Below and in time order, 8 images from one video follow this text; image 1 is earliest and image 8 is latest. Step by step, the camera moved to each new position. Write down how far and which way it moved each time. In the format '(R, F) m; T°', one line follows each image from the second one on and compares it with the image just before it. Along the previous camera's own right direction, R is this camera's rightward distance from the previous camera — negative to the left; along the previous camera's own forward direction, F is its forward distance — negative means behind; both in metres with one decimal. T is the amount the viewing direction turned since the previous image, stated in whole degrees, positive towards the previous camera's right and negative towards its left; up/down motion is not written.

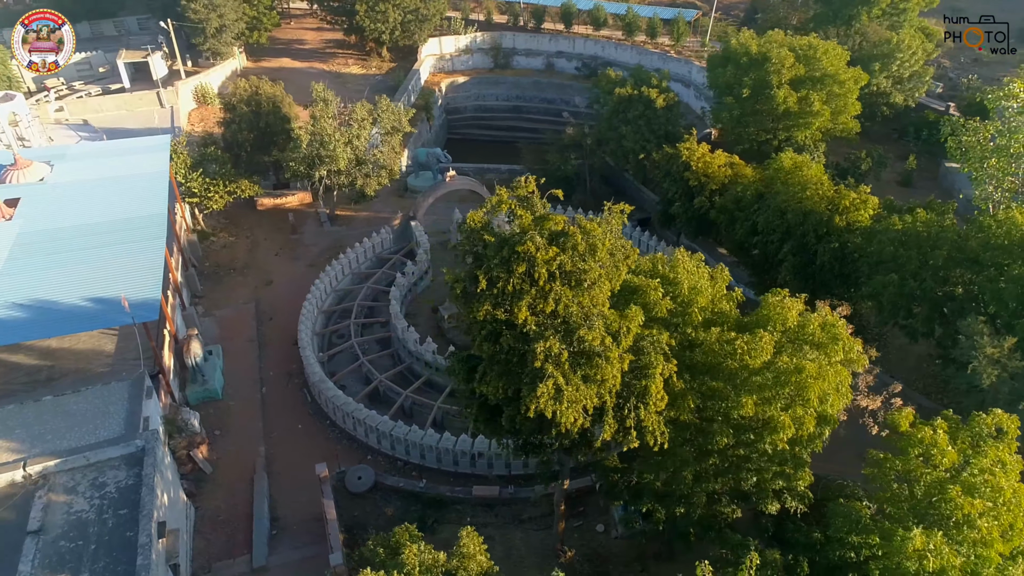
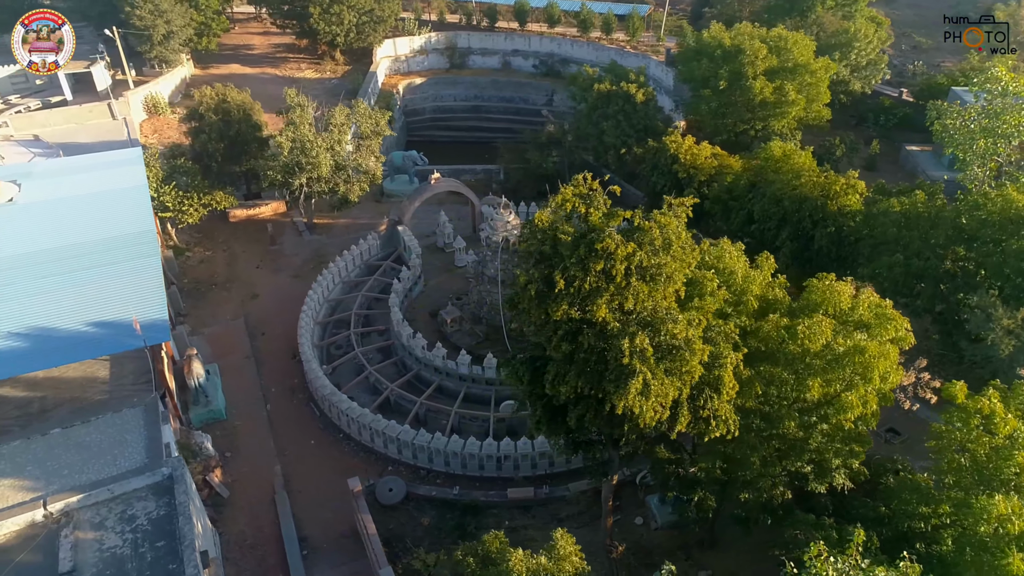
(-2.4, +0.2) m; +5°
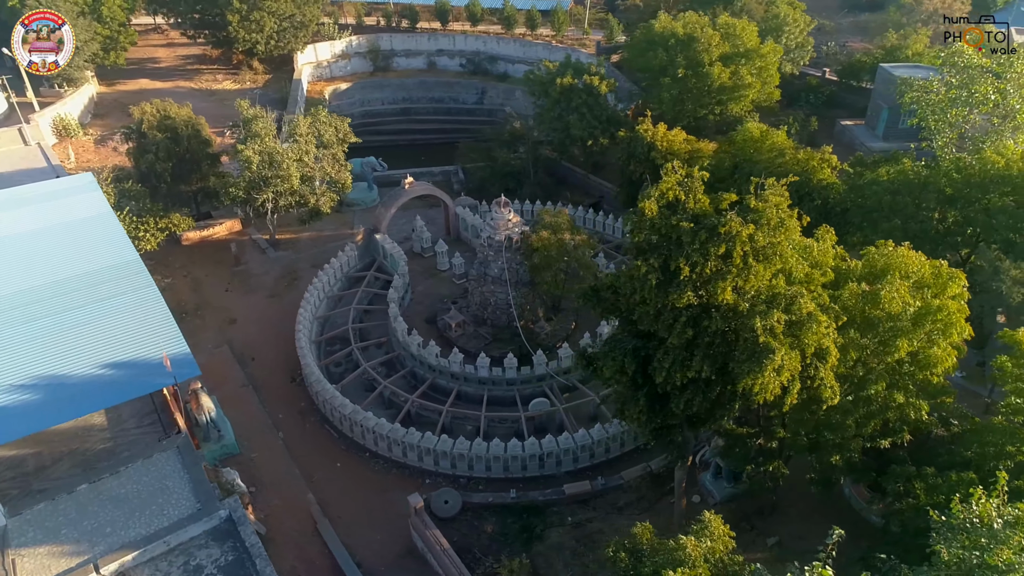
(-3.9, +0.4) m; +8°
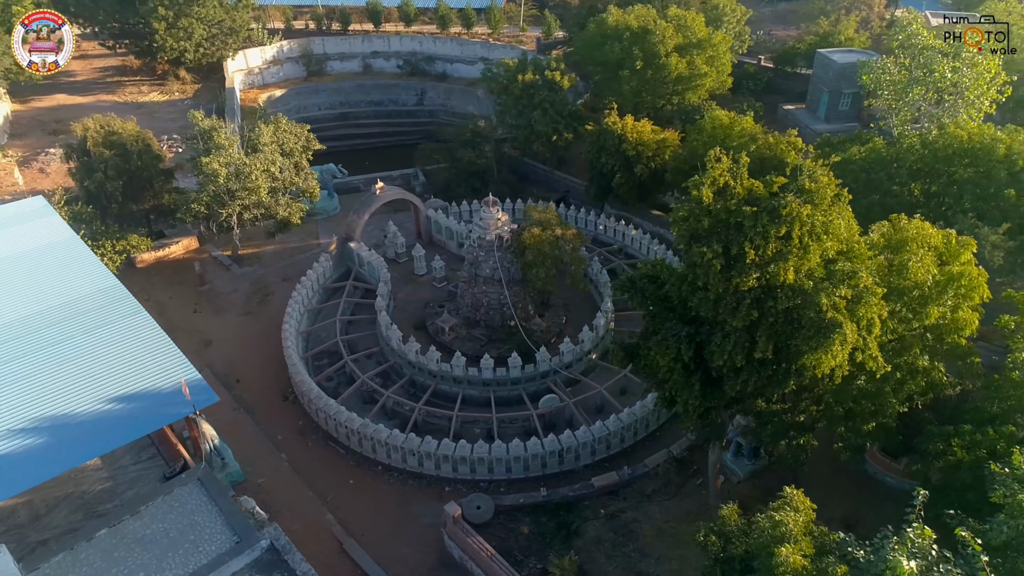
(-2.6, +0.3) m; +6°
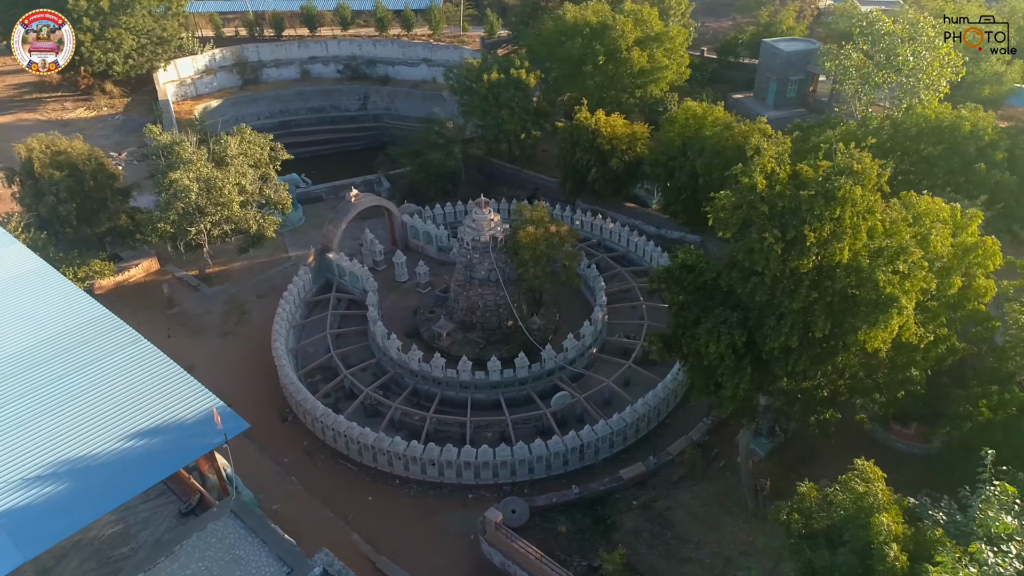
(-2.5, +0.3) m; +6°
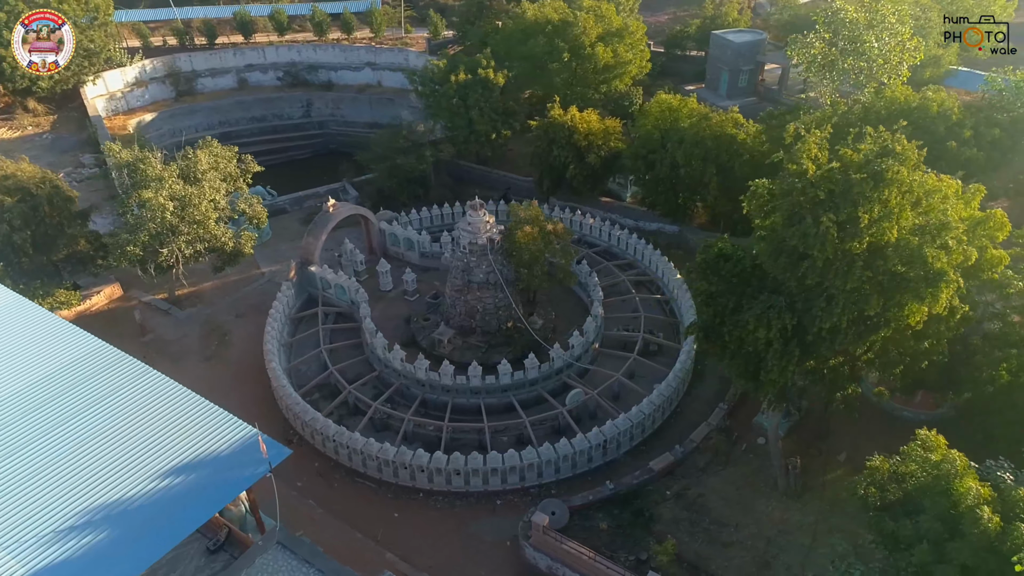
(-2.6, +0.4) m; +6°
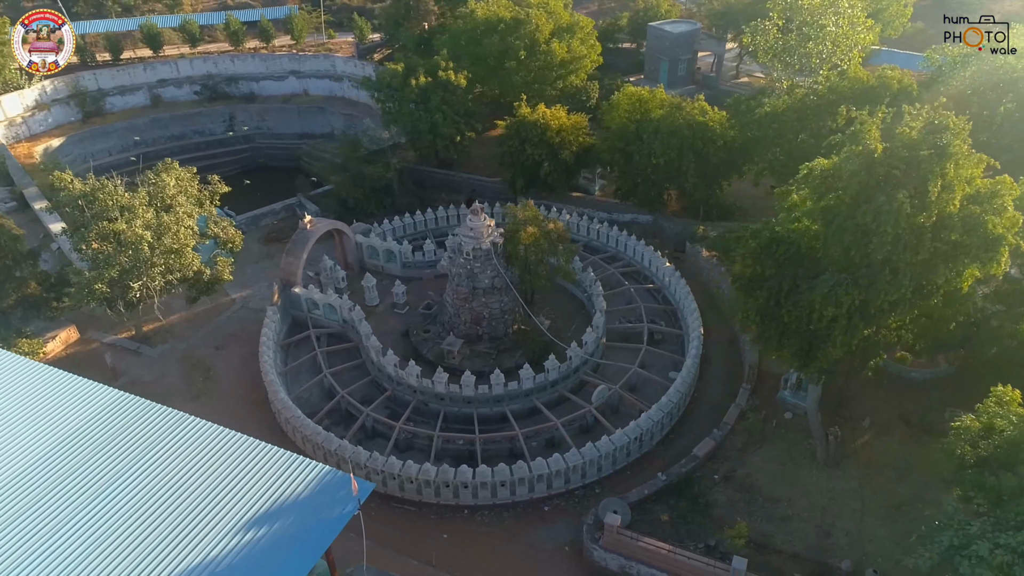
(-3.6, +0.7) m; +8°
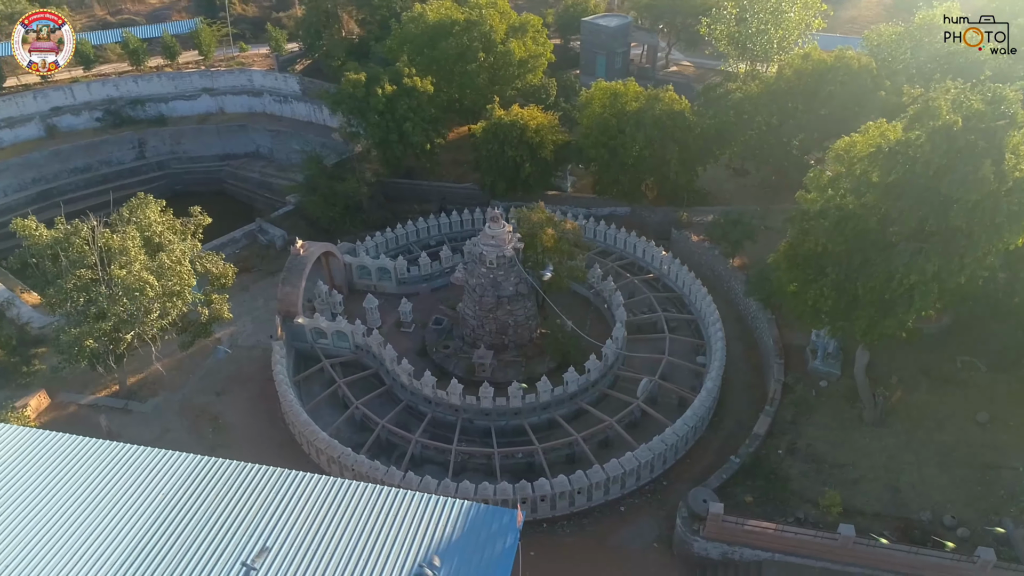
(-4.8, +0.9) m; +9°
